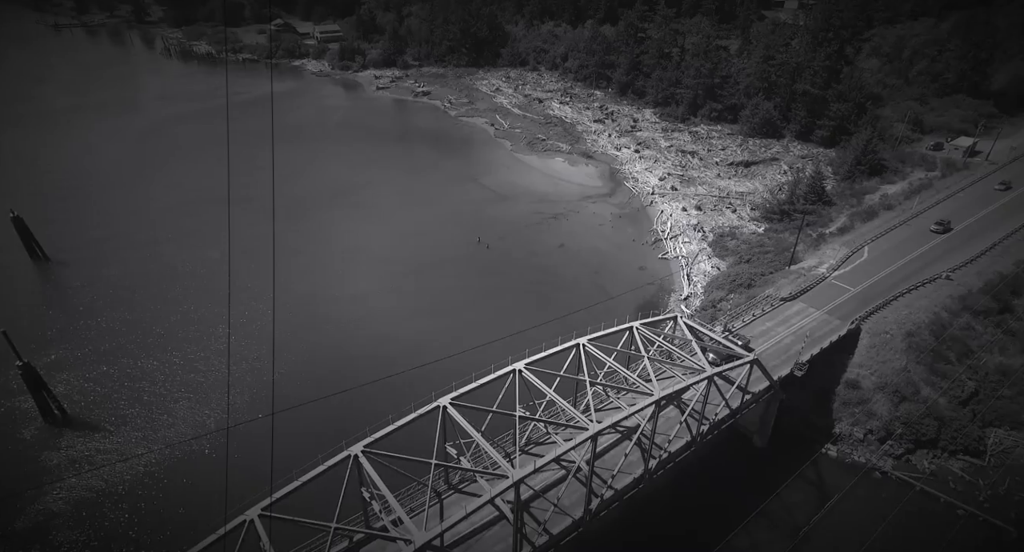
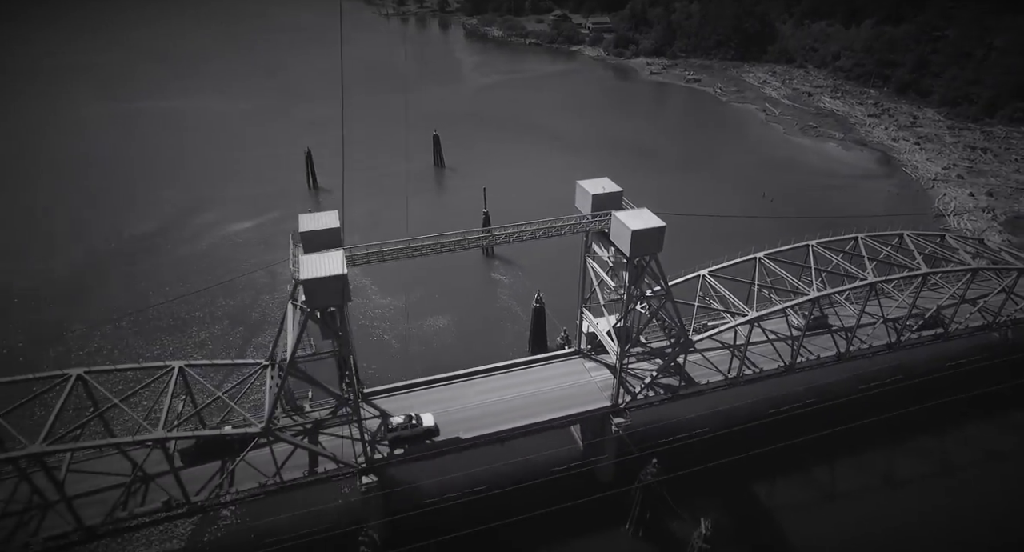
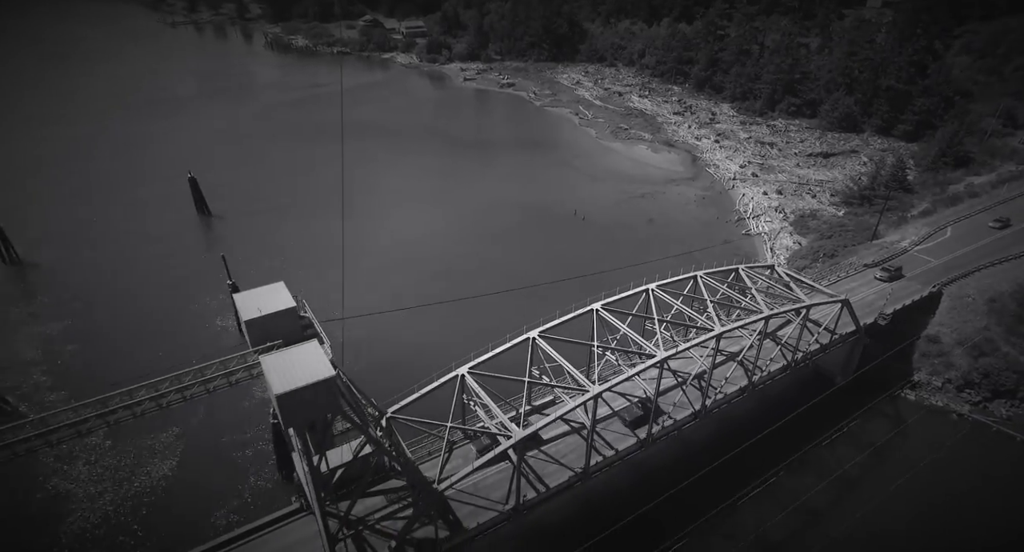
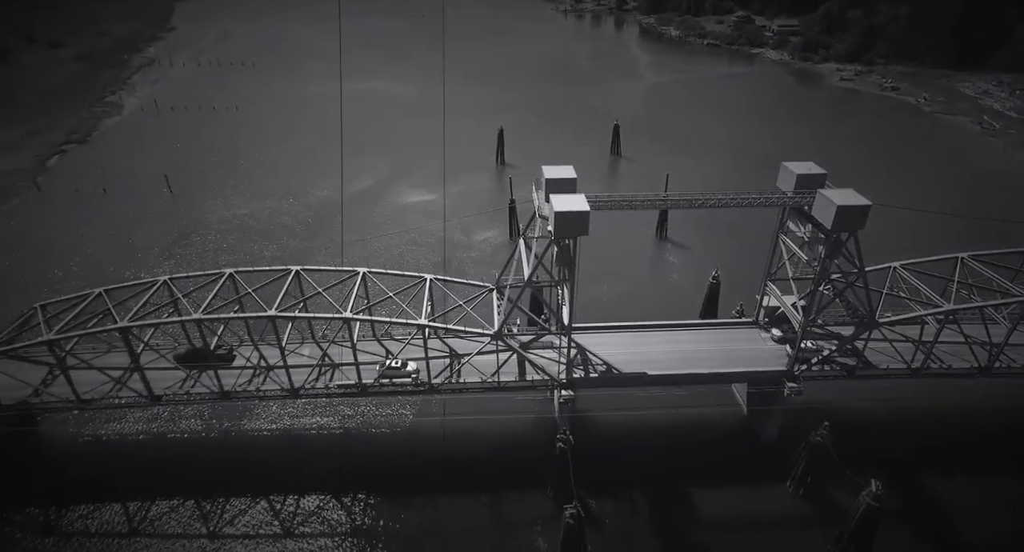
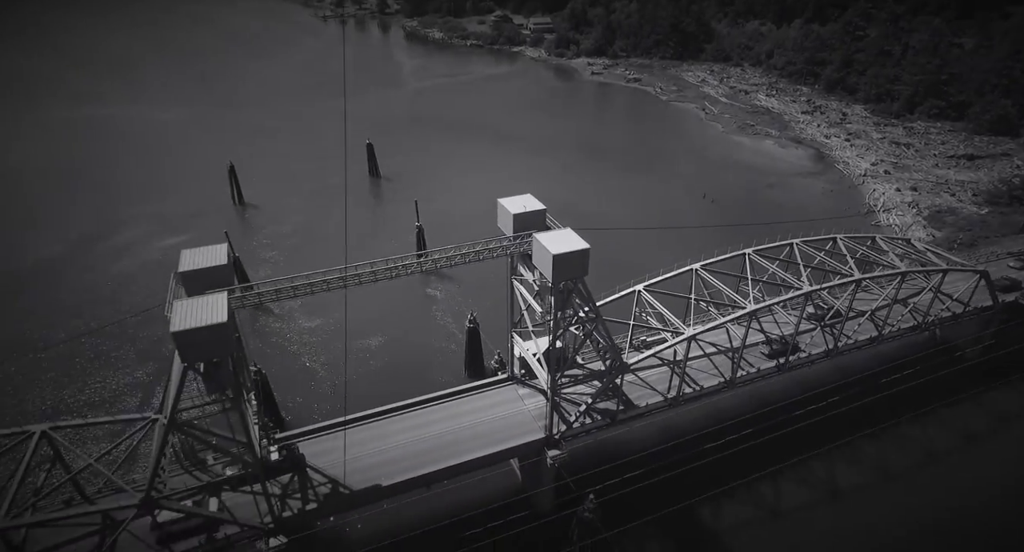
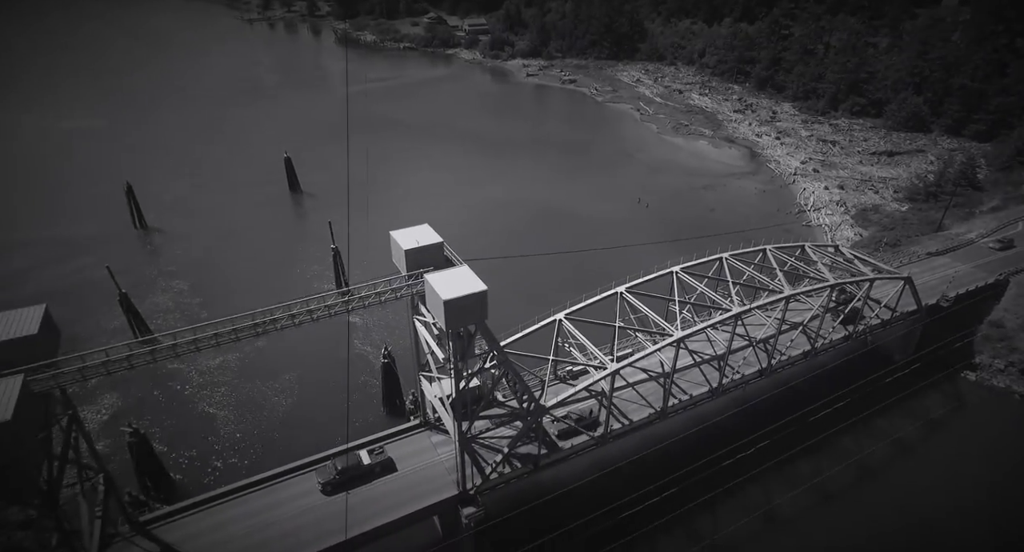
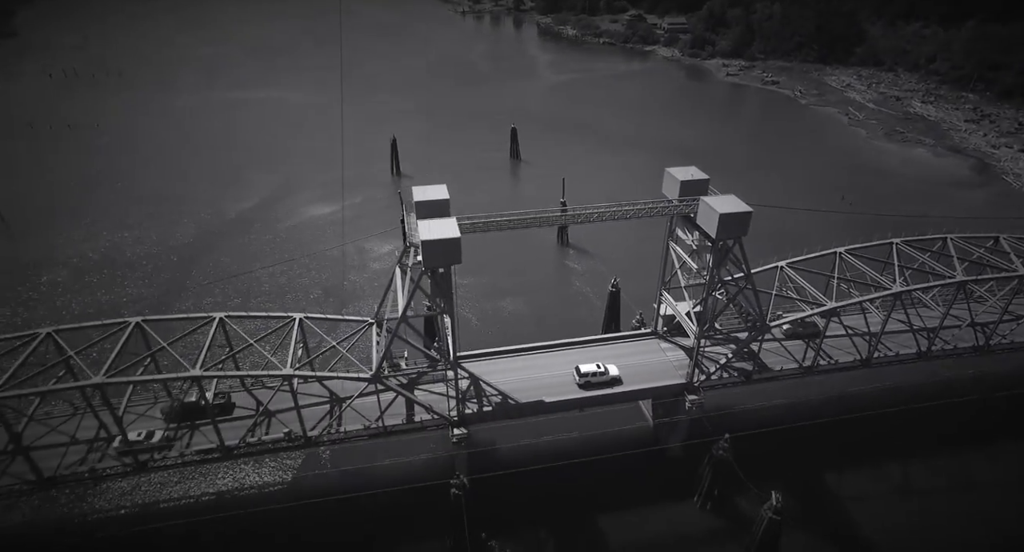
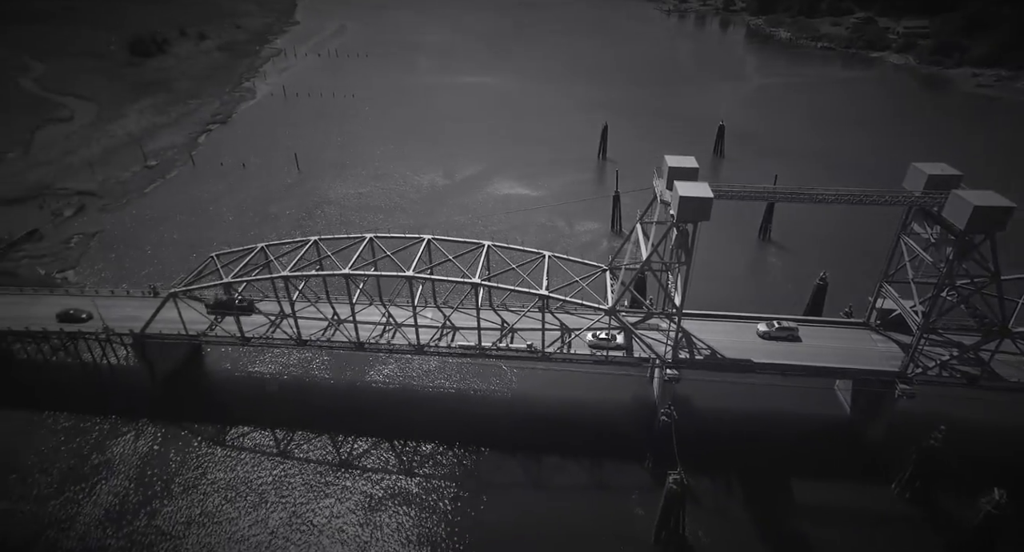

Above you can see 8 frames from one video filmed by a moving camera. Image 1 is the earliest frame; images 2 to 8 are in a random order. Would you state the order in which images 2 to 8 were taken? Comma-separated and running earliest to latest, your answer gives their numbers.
3, 6, 5, 2, 7, 4, 8
